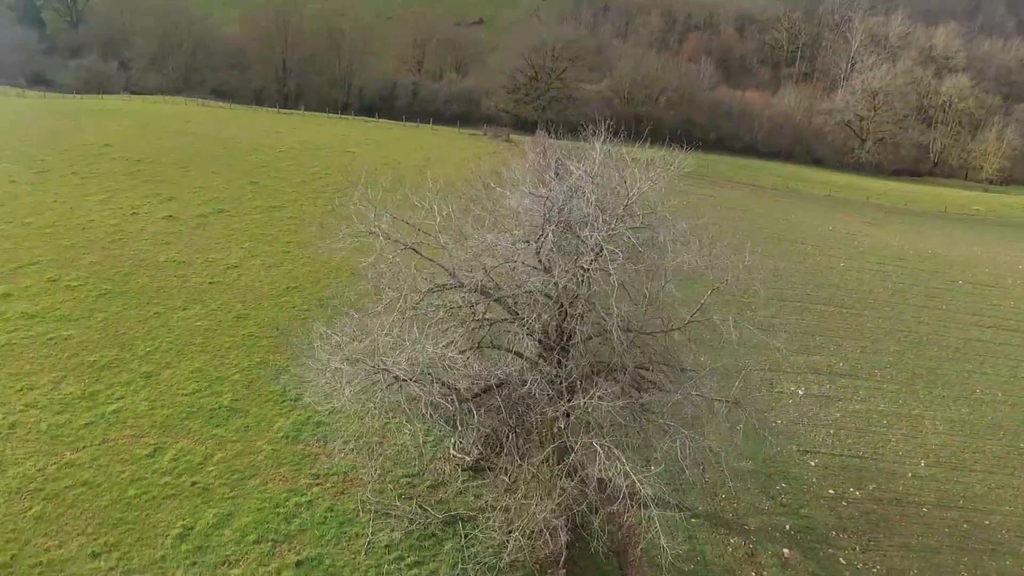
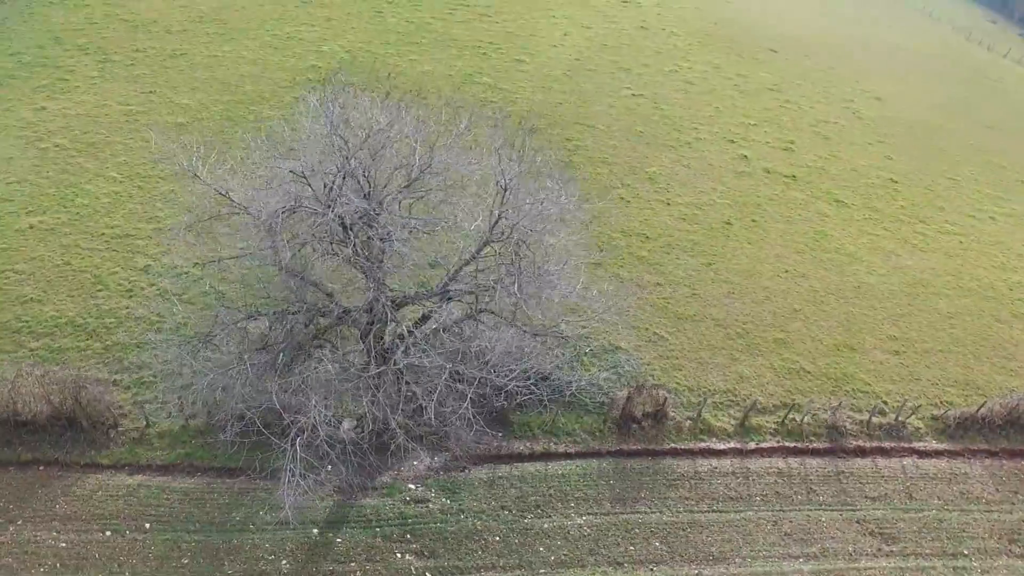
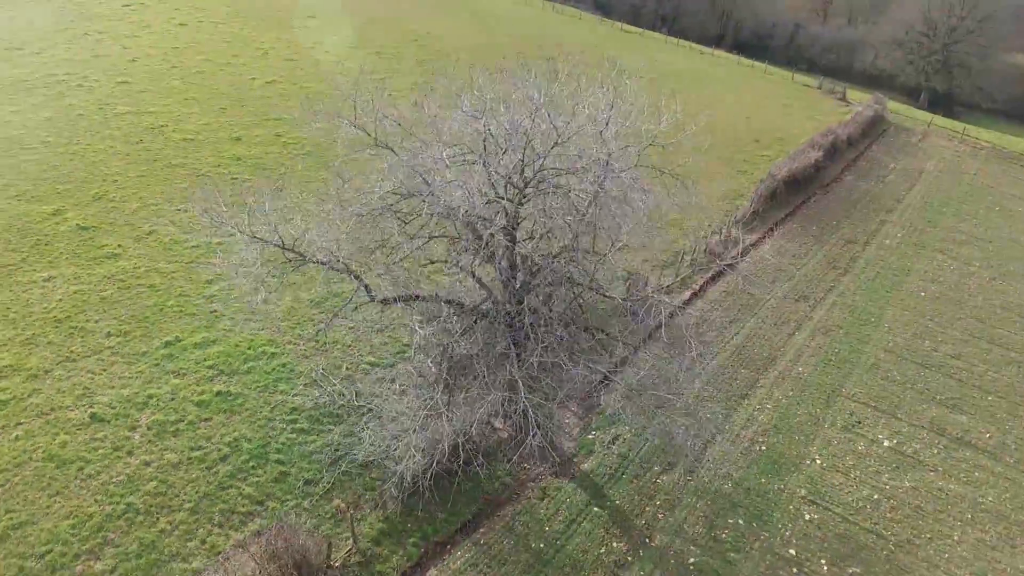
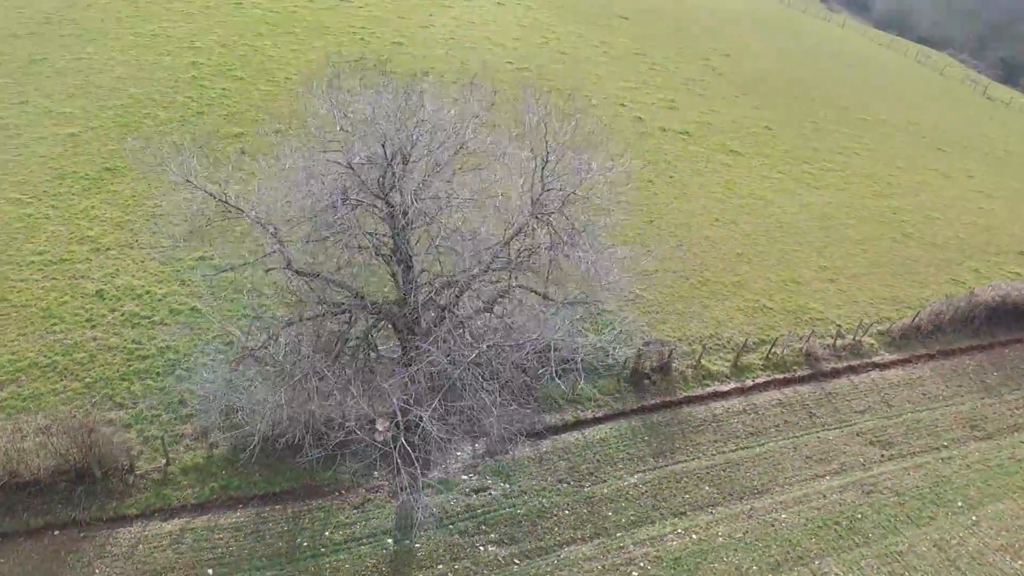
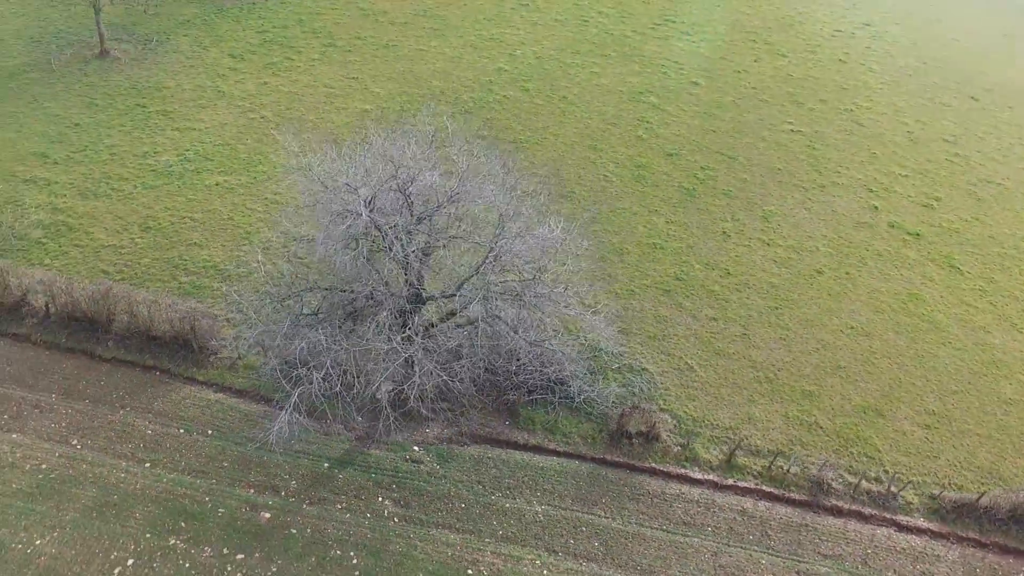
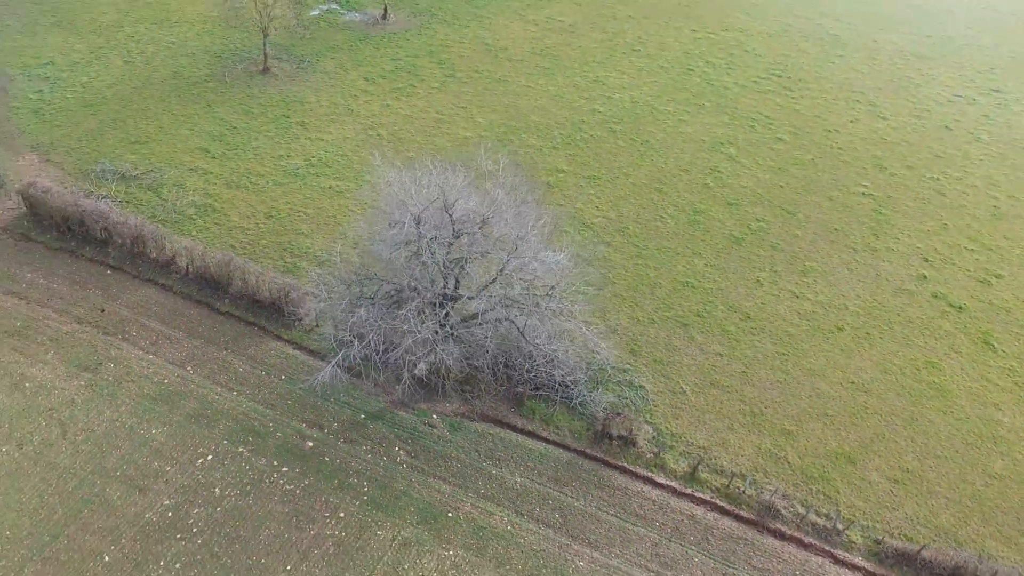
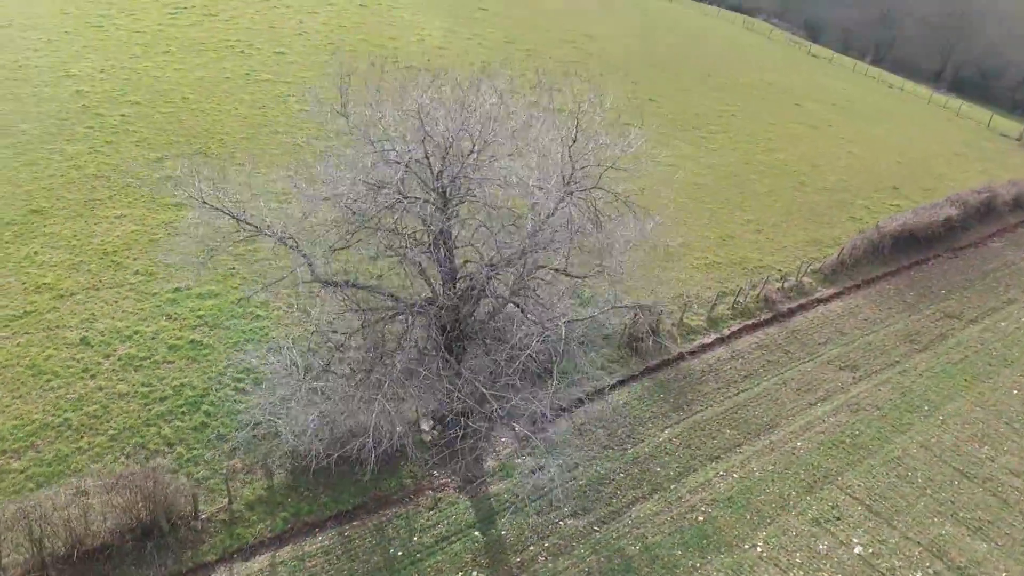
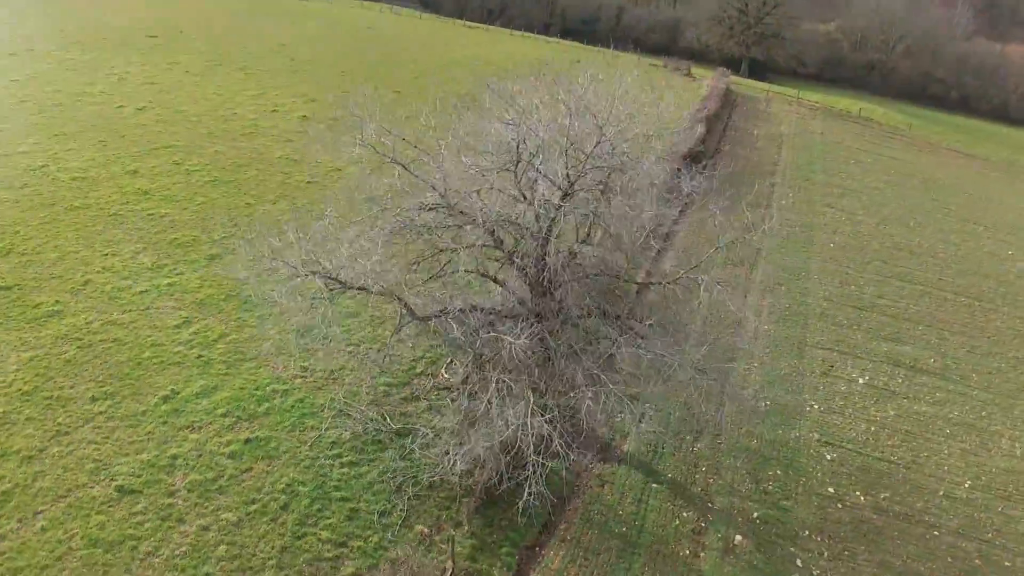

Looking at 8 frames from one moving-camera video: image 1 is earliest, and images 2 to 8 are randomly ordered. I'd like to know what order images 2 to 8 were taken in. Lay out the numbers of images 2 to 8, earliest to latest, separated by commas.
8, 3, 7, 4, 2, 5, 6
